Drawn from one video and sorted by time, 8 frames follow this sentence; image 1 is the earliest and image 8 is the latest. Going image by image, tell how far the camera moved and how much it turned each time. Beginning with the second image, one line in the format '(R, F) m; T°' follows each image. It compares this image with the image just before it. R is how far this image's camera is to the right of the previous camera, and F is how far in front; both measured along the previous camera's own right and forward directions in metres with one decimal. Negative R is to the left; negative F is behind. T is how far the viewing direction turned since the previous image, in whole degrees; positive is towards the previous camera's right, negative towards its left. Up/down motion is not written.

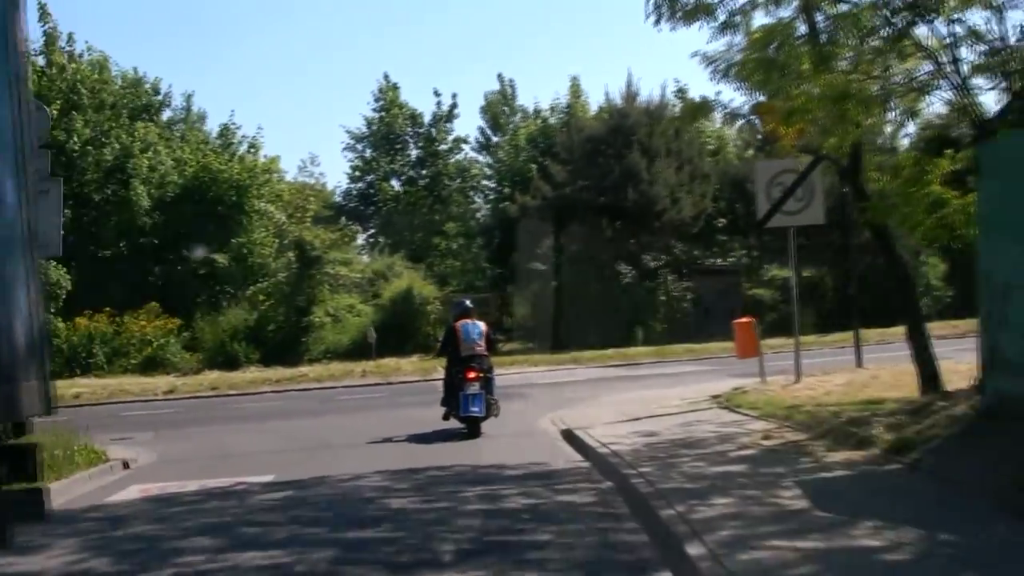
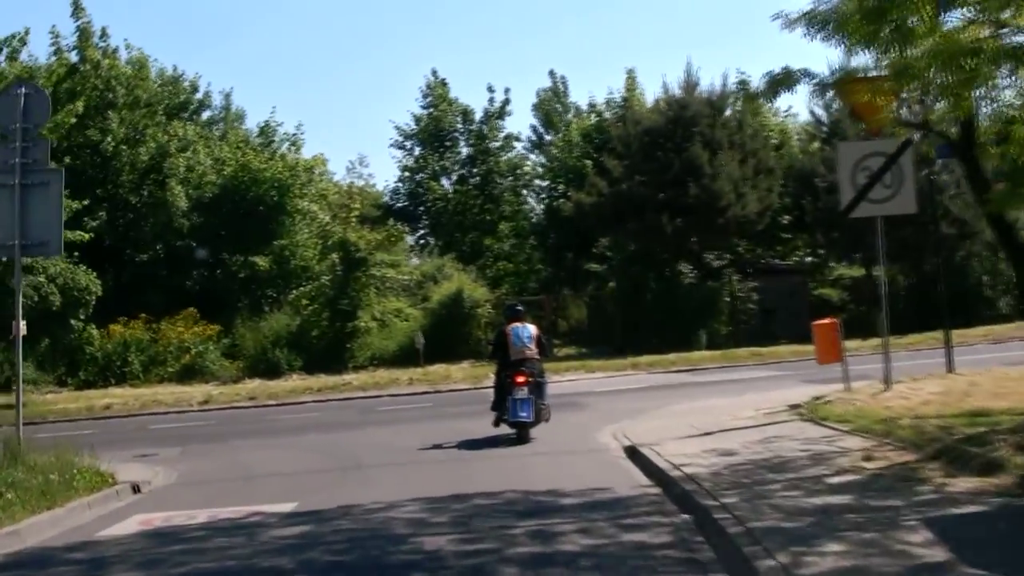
(0.0, +1.6) m; -1°
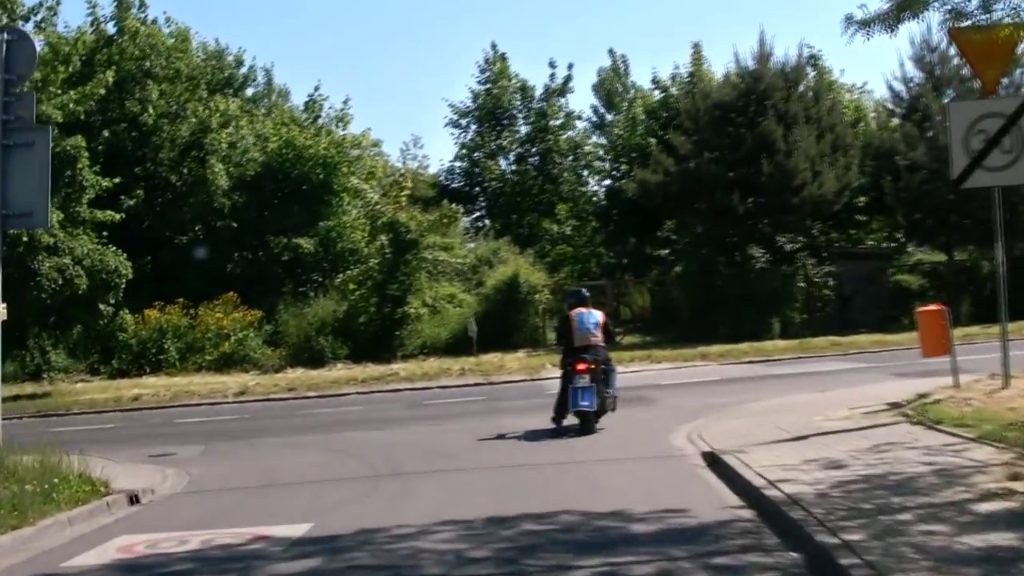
(0.0, +1.8) m; -2°
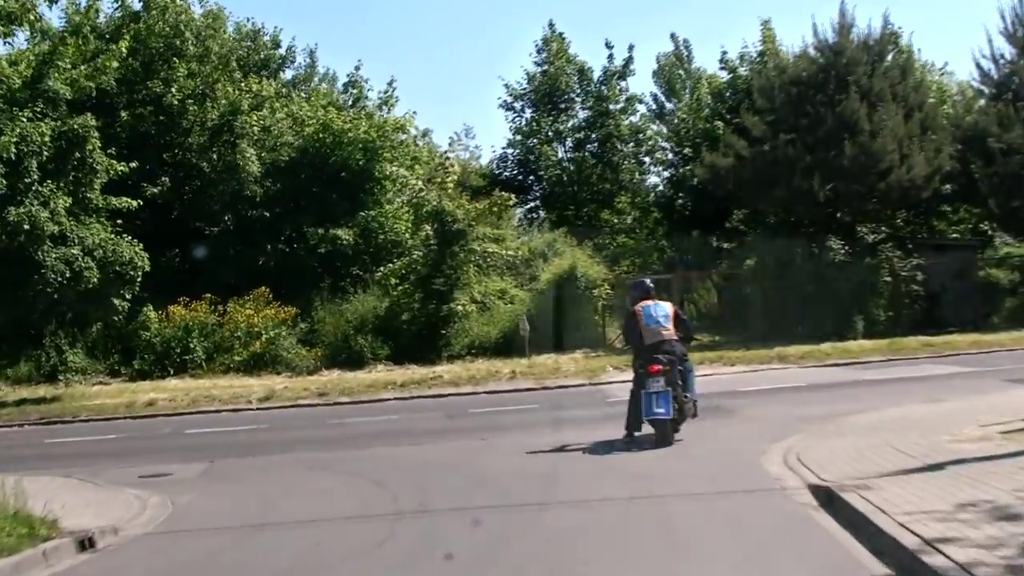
(0.0, +2.4) m; -2°
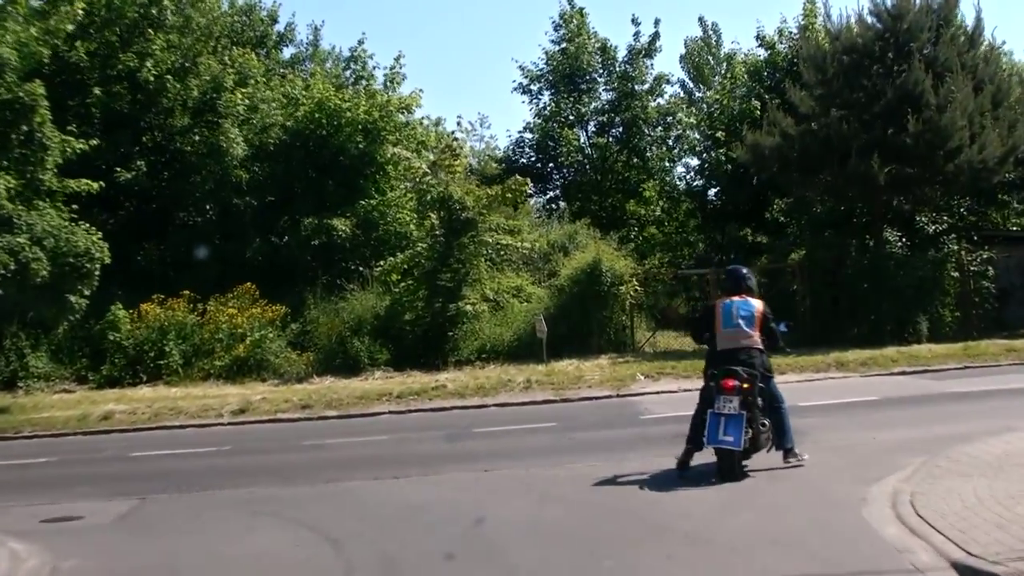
(+0.1, +2.9) m; -1°
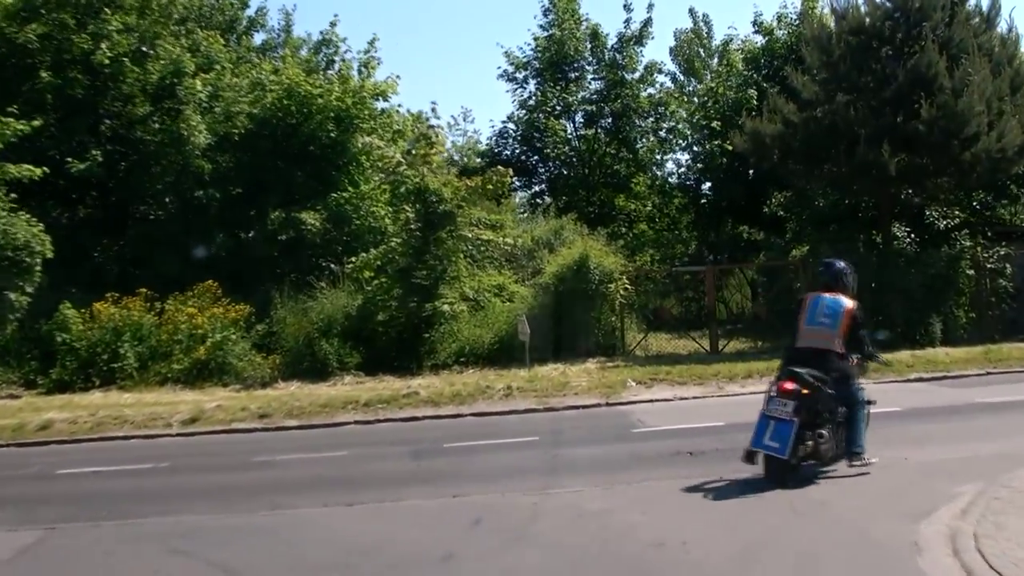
(+0.1, +1.6) m; 0°
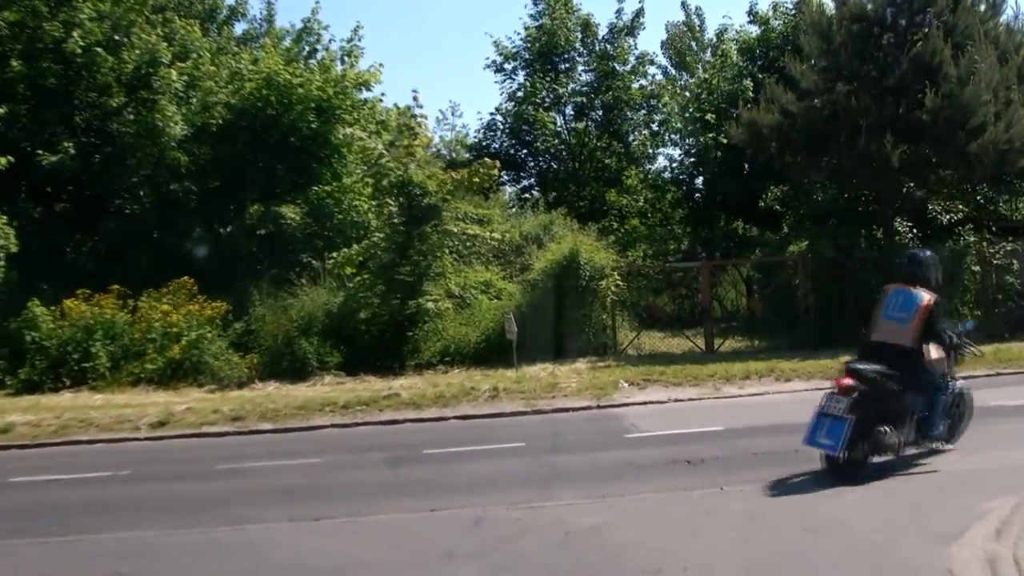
(0.0, +0.8) m; 0°
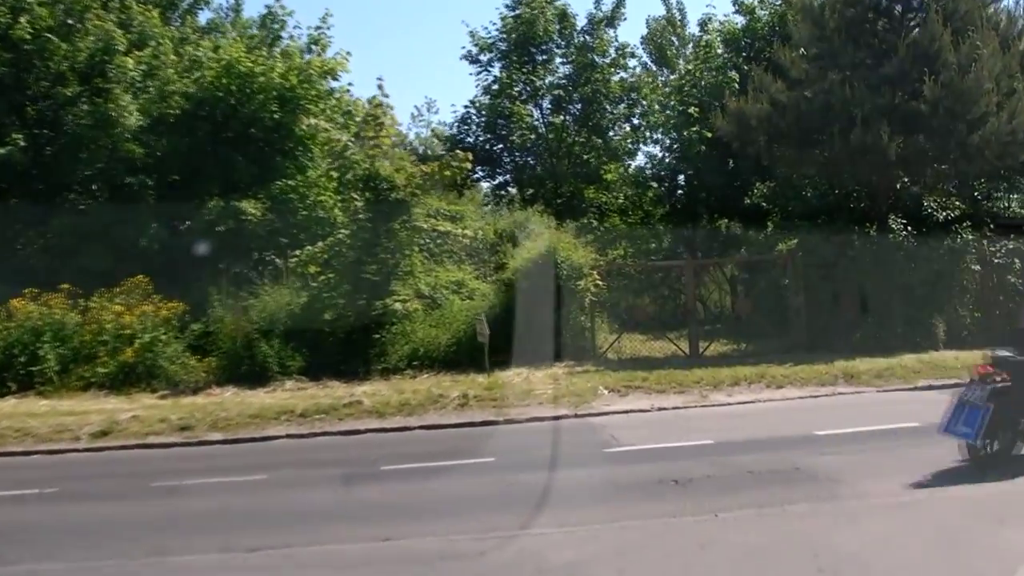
(+0.1, +1.1) m; +1°
